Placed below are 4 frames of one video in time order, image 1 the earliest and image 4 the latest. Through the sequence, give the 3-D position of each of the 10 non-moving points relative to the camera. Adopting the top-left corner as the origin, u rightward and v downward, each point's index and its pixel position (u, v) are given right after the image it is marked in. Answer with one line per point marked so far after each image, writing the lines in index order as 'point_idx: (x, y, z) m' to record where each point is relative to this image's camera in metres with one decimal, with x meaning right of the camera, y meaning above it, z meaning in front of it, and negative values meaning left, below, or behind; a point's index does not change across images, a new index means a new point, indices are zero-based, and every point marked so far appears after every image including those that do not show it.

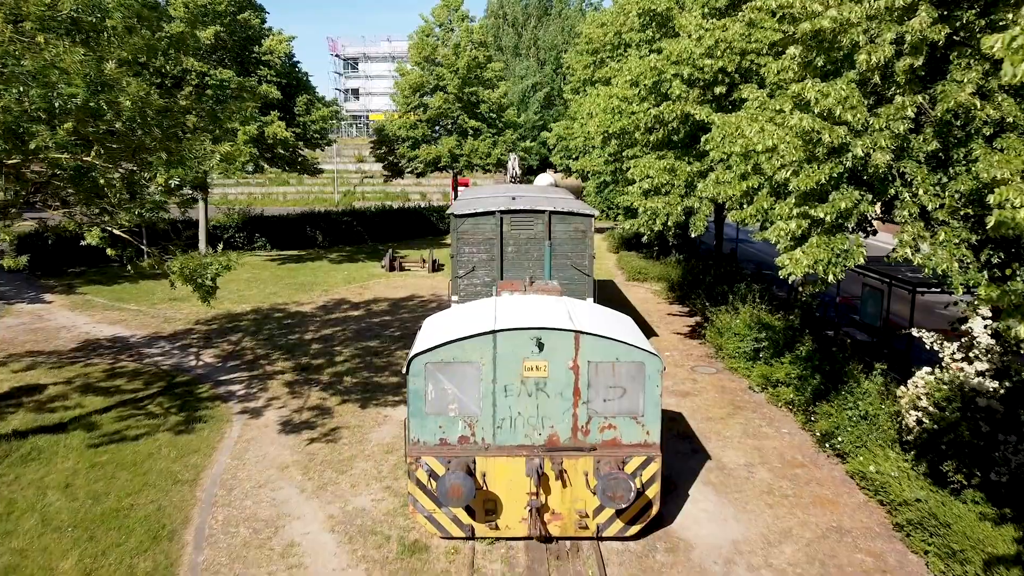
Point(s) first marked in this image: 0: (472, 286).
0: (-0.6, 0.0, +12.7) m
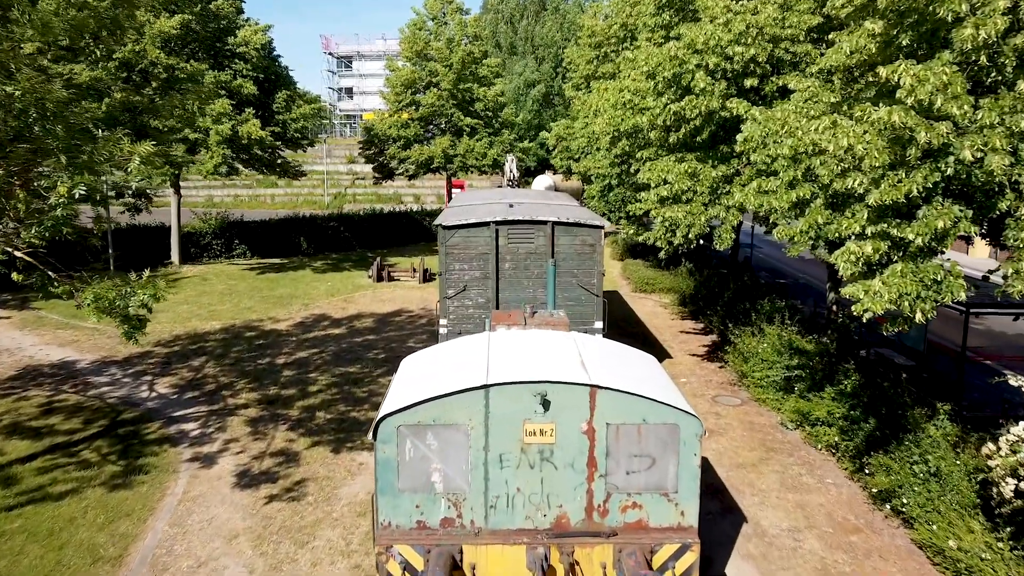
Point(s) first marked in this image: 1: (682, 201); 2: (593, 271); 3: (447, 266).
0: (-0.7, -0.3, +11.0) m
1: (+2.3, +1.1, +11.1) m
2: (+1.0, +0.2, +11.0) m
3: (-0.8, +0.3, +10.9) m
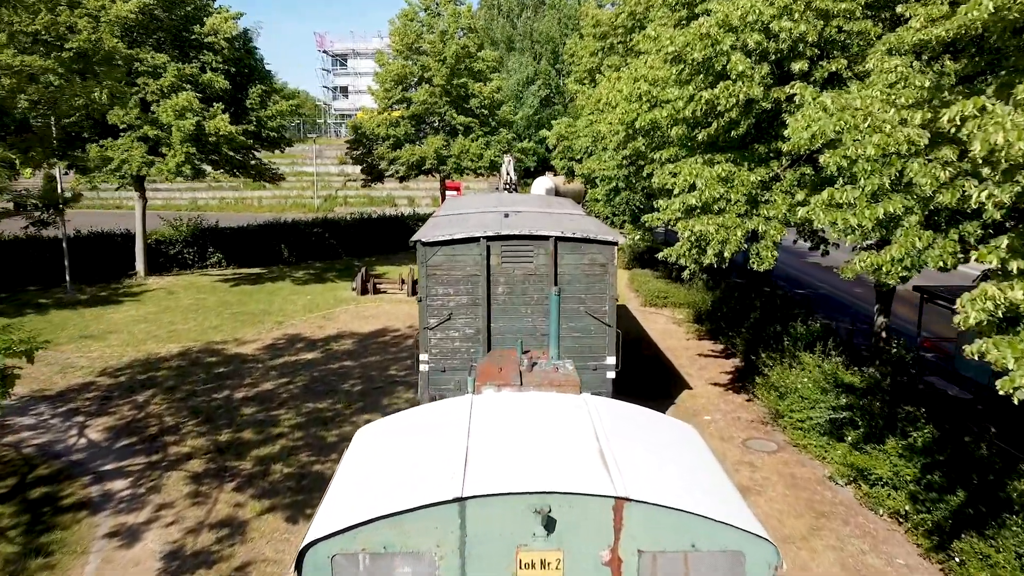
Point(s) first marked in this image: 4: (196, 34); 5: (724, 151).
0: (-0.7, -0.6, +9.2) m
1: (+2.2, +0.8, +9.2) m
2: (+1.0, -0.1, +9.1) m
3: (-0.9, 0.0, +9.0) m
4: (-6.8, +5.5, +18.1) m
5: (+2.4, +1.6, +9.6) m
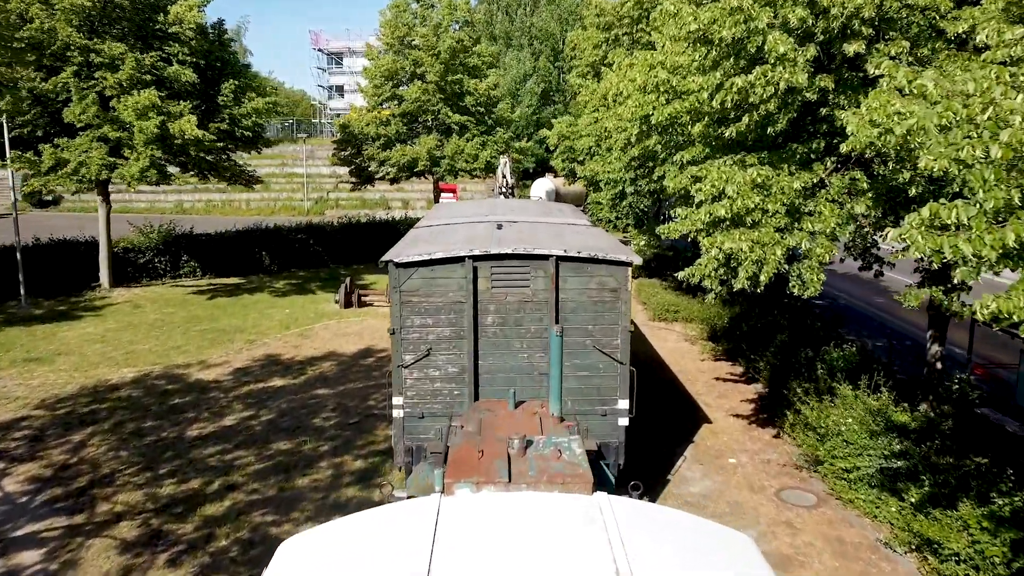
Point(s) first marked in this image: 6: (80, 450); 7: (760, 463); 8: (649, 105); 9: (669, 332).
0: (-0.8, -0.8, +7.6) m
1: (+2.1, +0.6, +7.7) m
2: (+0.9, -0.4, +7.6) m
3: (-1.0, -0.3, +7.5) m
4: (-6.9, +5.2, +16.6) m
5: (+2.3, +1.3, +8.0) m
6: (-5.0, -1.9, +9.7) m
7: (+2.9, -2.0, +9.9) m
8: (+1.5, +2.1, +9.7) m
9: (+3.0, -0.8, +16.3) m
